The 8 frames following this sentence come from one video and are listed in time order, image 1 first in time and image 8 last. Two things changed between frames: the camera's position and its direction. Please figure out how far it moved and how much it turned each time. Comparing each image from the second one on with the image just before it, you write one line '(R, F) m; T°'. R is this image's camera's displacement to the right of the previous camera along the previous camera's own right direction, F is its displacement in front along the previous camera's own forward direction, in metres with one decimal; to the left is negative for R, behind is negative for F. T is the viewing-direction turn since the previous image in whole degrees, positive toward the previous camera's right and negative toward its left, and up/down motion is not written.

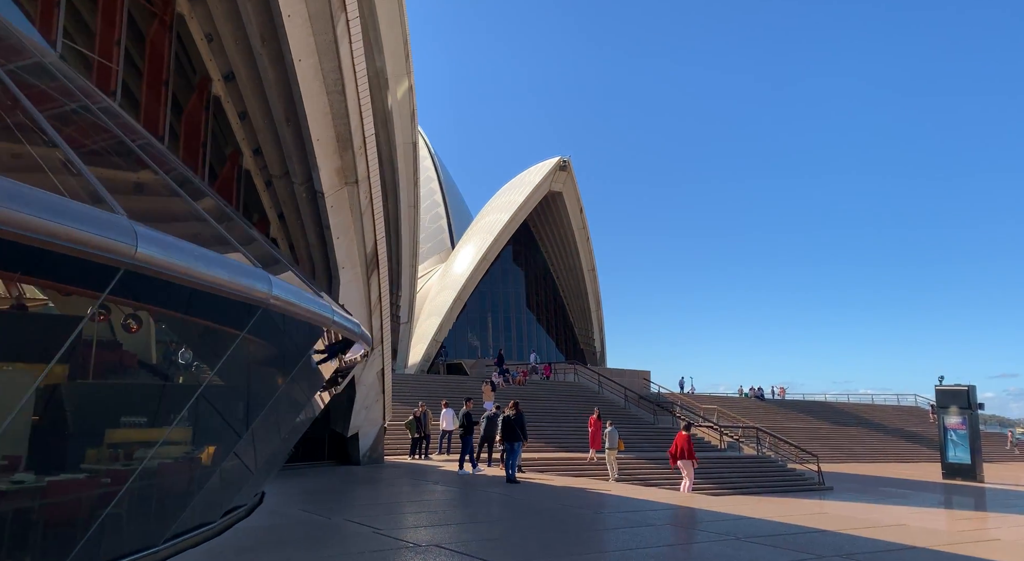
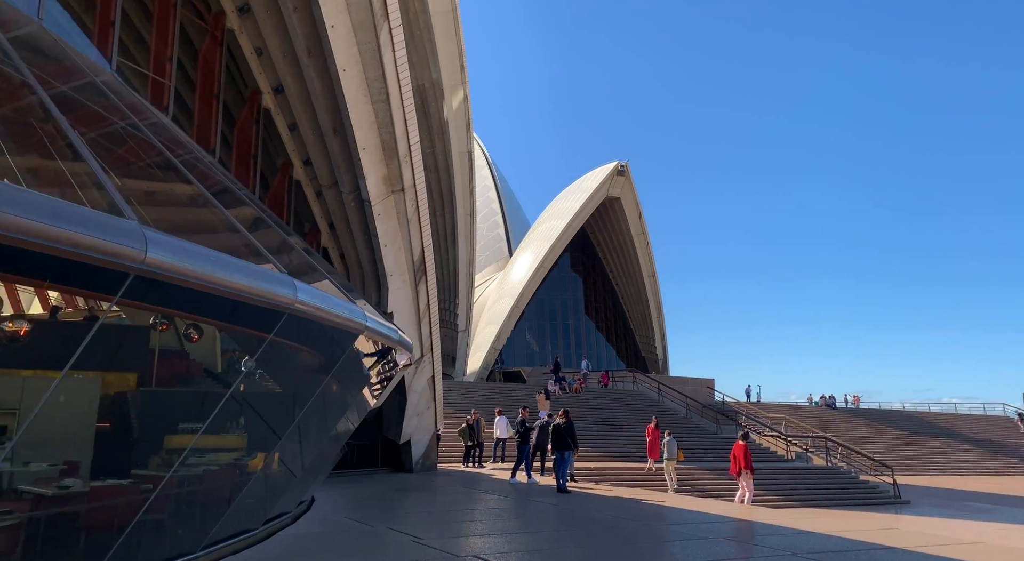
(+0.2, +0.1) m; -5°
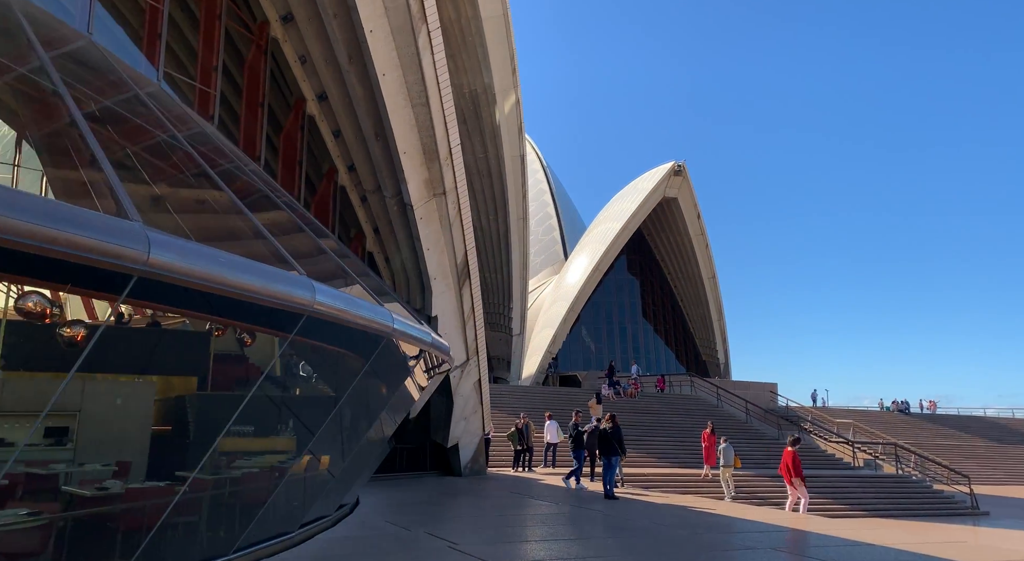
(+0.2, +0.1) m; -5°
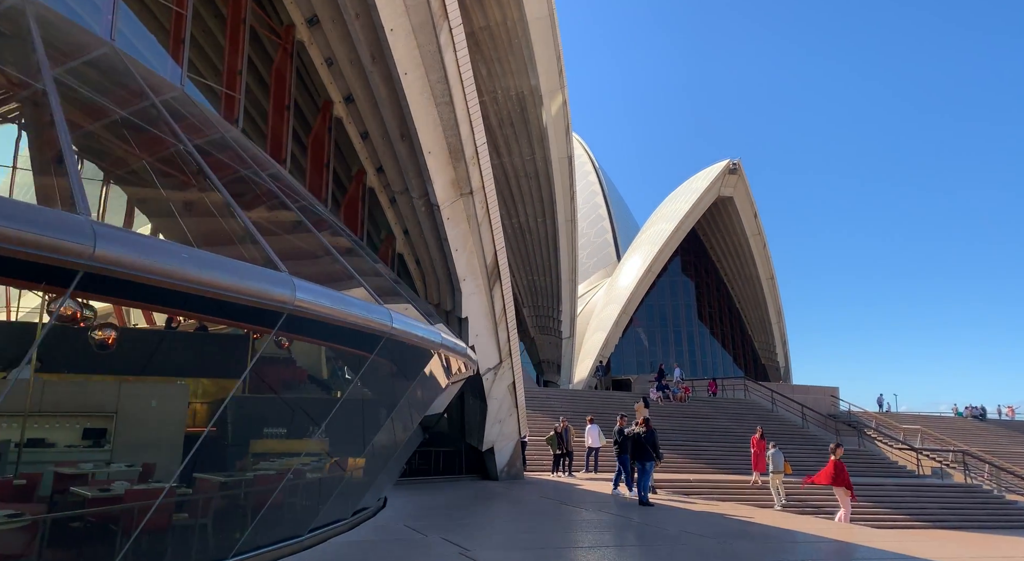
(+0.3, +0.2) m; -5°
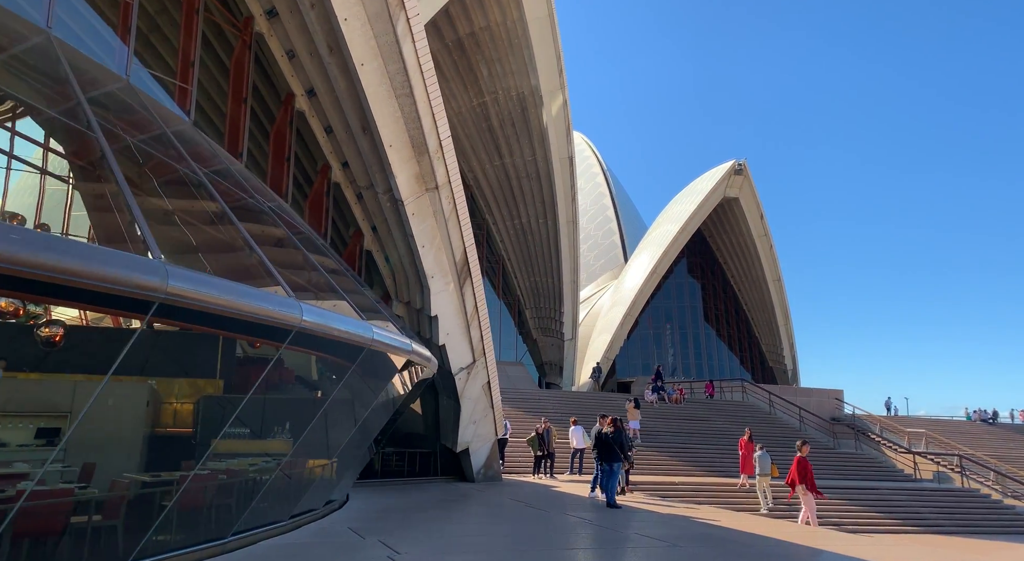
(+0.6, +0.2) m; -1°
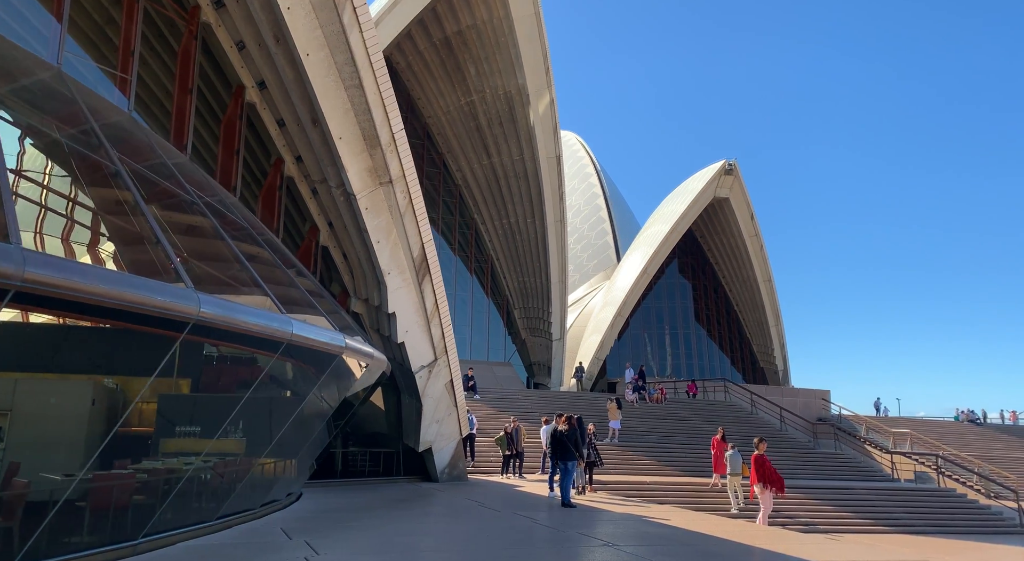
(+0.5, +0.2) m; 0°
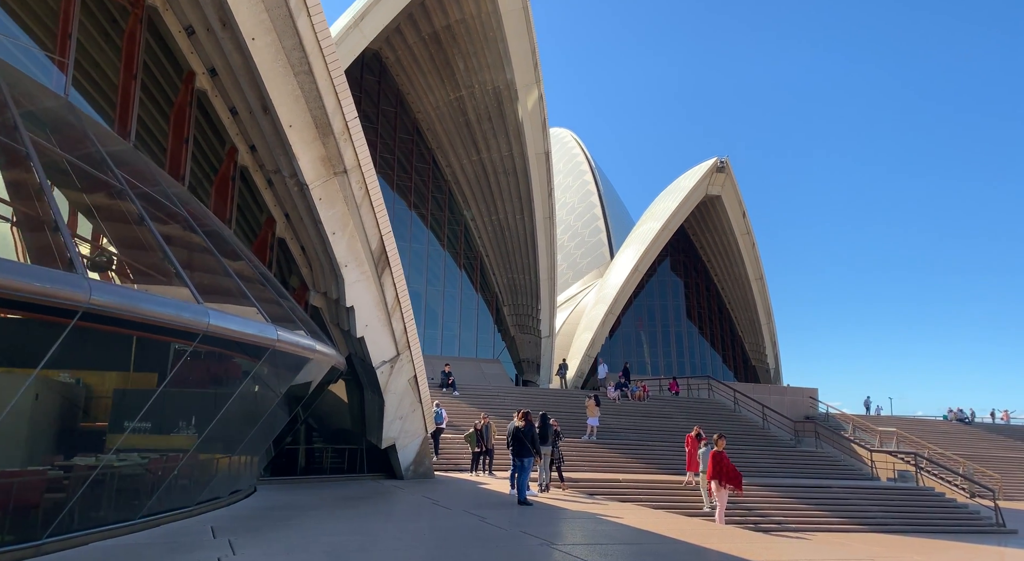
(+0.5, +0.2) m; 0°
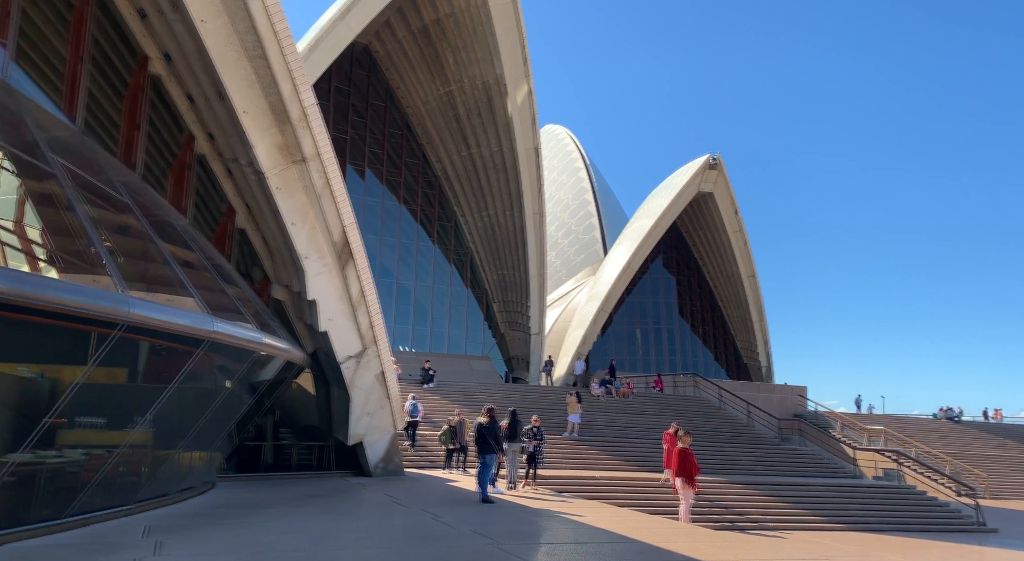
(+0.4, +0.2) m; 0°
